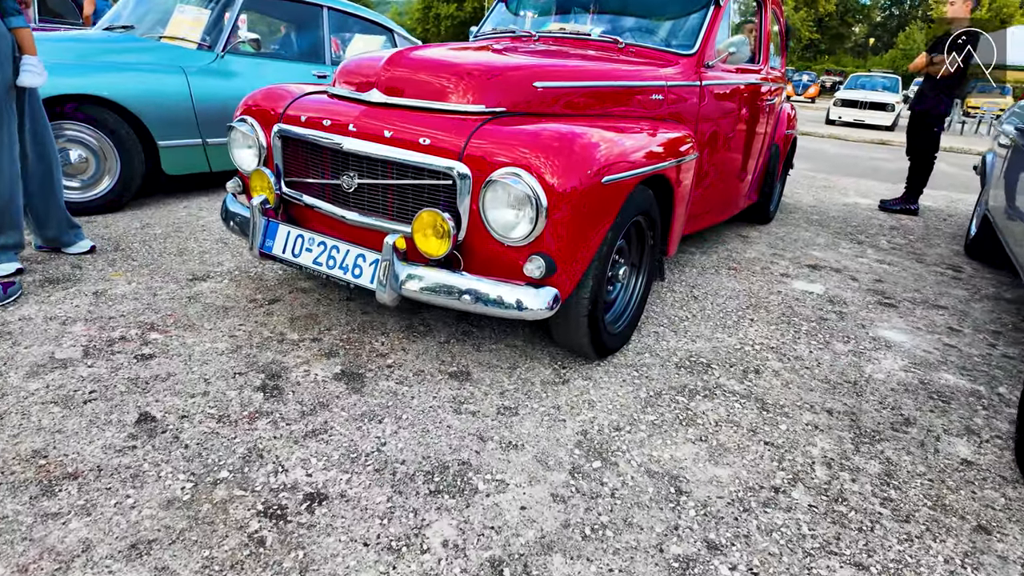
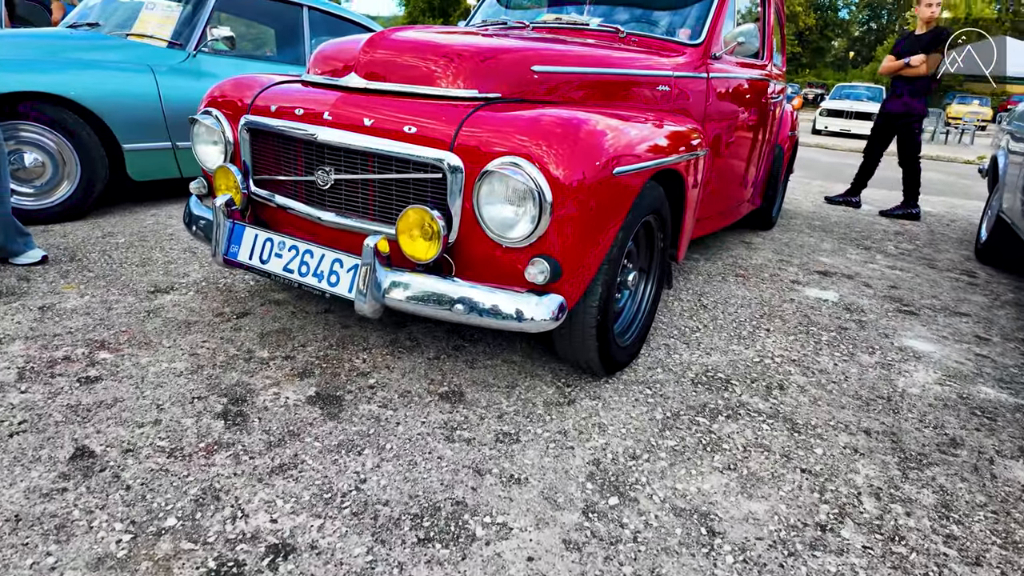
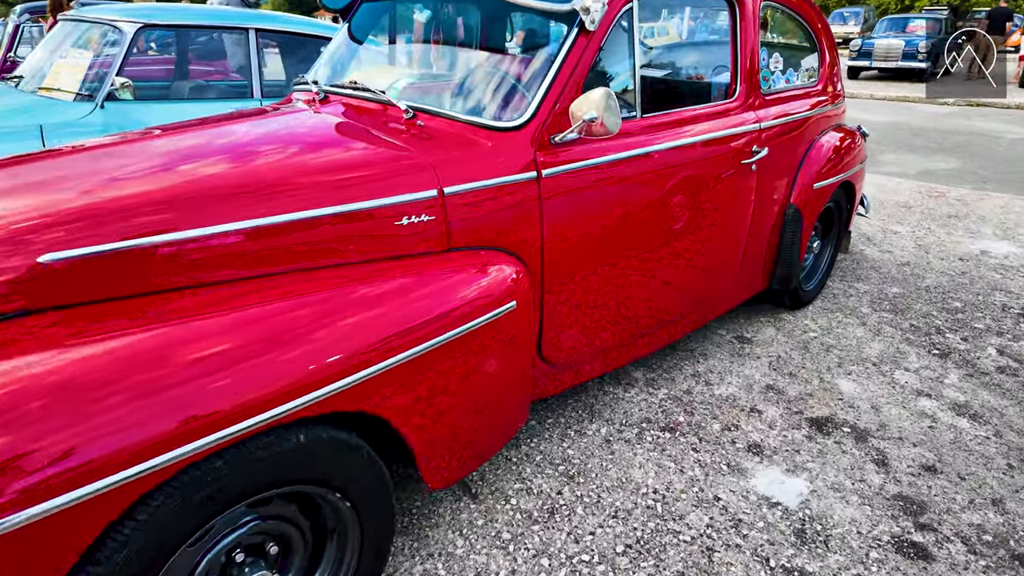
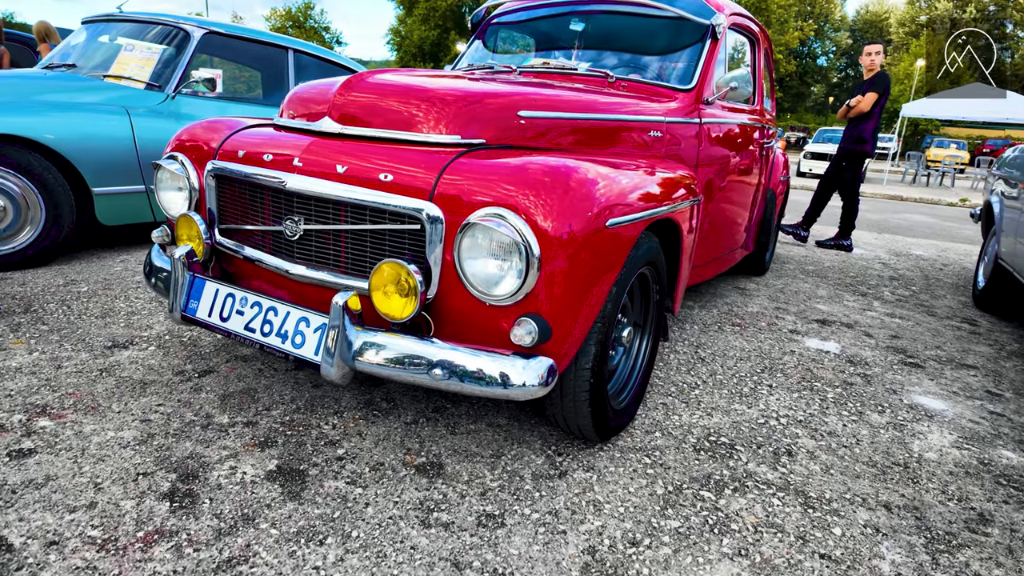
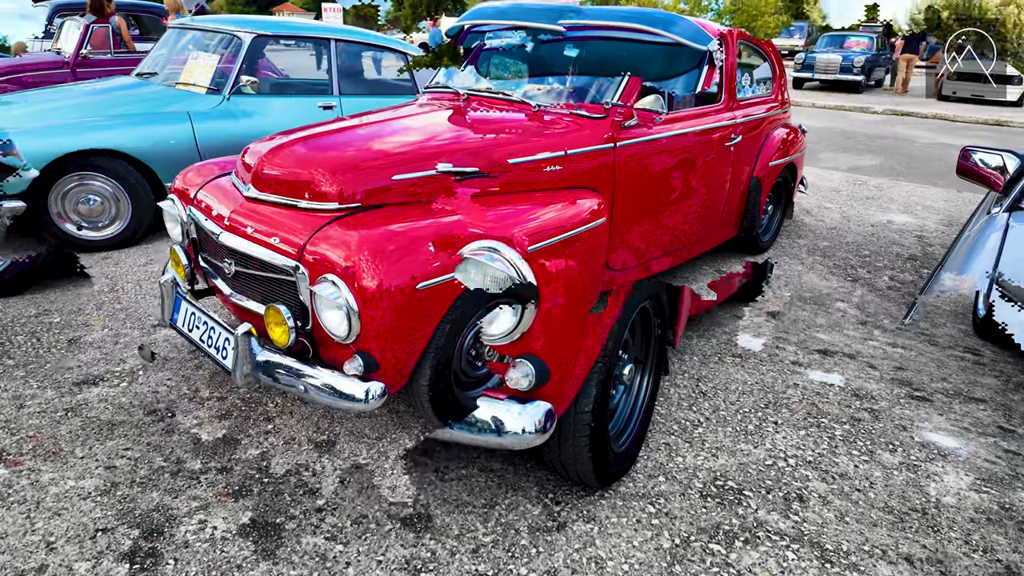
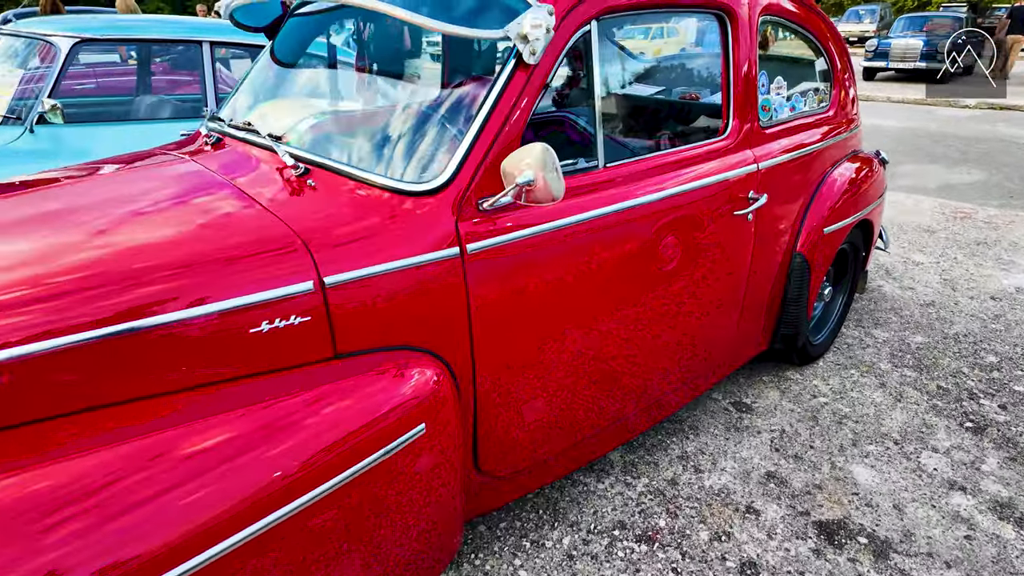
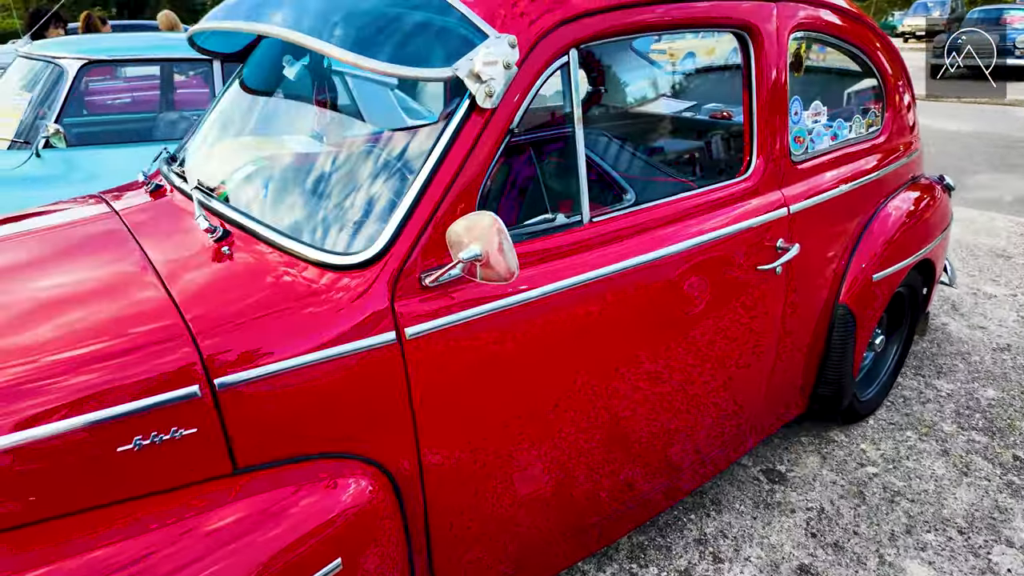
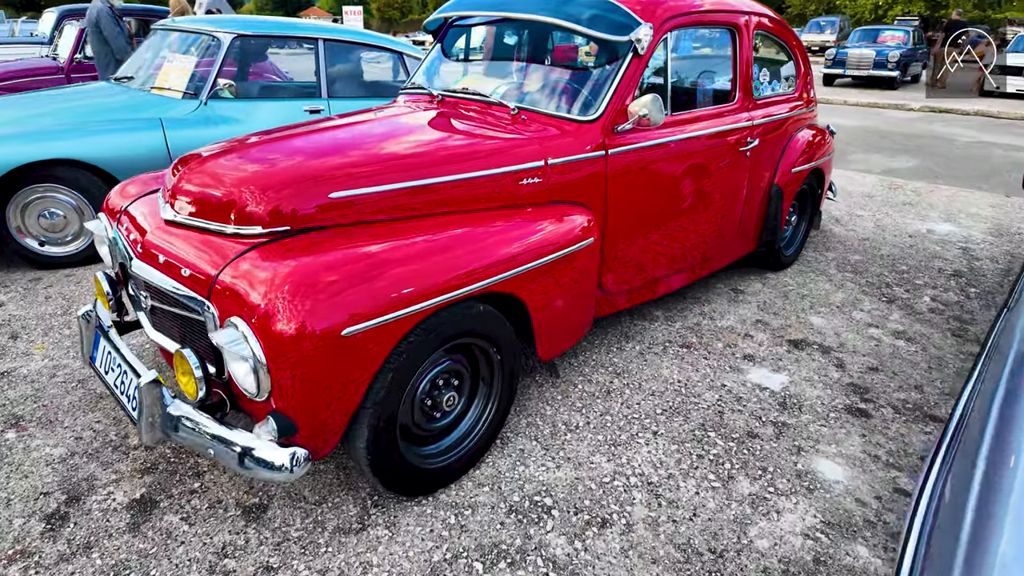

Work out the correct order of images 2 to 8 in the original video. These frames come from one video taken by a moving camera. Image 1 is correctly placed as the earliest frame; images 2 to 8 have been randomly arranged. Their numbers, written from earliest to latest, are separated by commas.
2, 4, 5, 8, 3, 6, 7
